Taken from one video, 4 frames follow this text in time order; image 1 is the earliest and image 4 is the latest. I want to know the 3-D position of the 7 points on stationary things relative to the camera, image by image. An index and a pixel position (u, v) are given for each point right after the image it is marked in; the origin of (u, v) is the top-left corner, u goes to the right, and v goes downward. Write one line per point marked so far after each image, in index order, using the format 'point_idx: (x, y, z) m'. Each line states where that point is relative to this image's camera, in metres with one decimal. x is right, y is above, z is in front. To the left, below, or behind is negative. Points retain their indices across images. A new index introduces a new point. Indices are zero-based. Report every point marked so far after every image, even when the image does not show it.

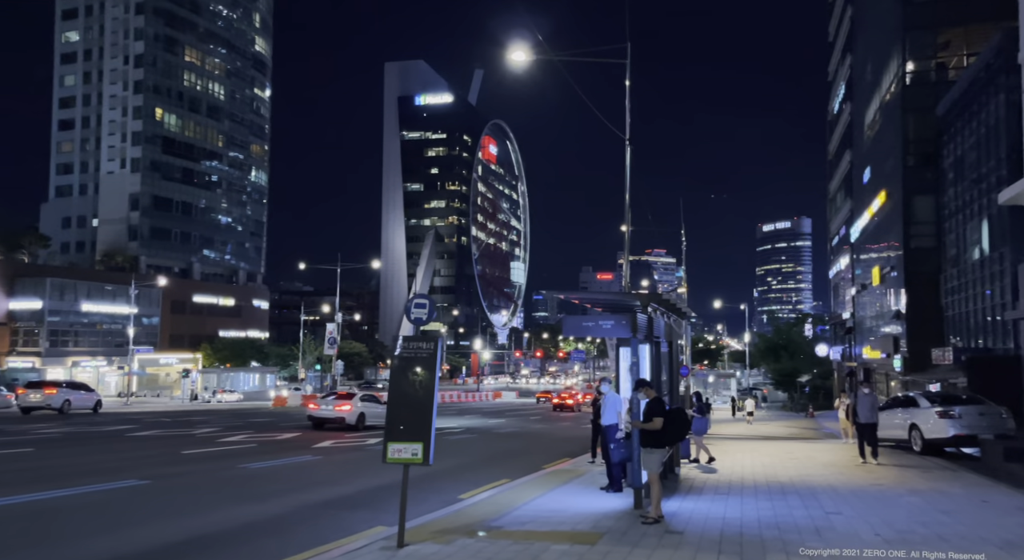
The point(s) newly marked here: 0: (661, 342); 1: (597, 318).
0: (+2.5, -1.0, +14.3) m
1: (+1.2, -0.5, +12.6) m
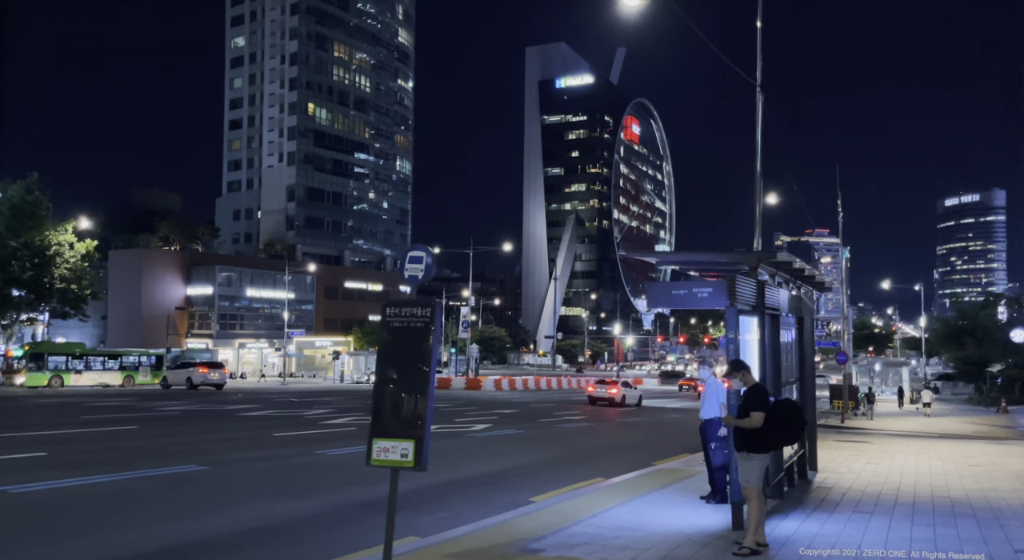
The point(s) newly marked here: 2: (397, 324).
0: (+3.7, -0.5, +11.6) m
1: (+2.1, 0.0, +10.1) m
2: (-0.9, -0.3, +6.3) m
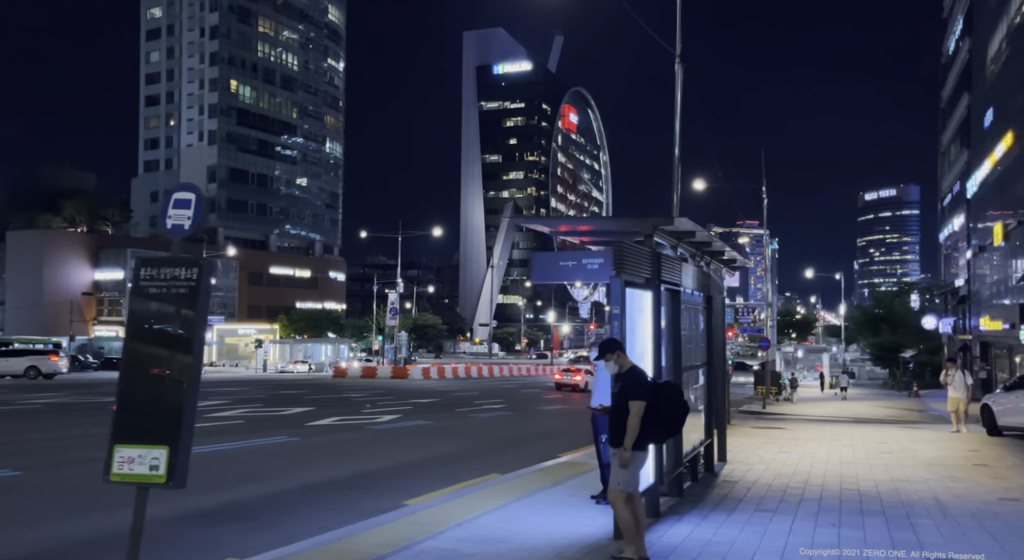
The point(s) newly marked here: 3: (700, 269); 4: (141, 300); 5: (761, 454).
0: (+2.1, -0.2, +10.4) m
1: (+0.6, +0.3, +8.8) m
2: (-2.0, -0.1, +4.8) m
3: (+2.7, +0.1, +11.7) m
4: (-2.1, -0.1, +4.8) m
5: (+4.6, -3.2, +15.6) m
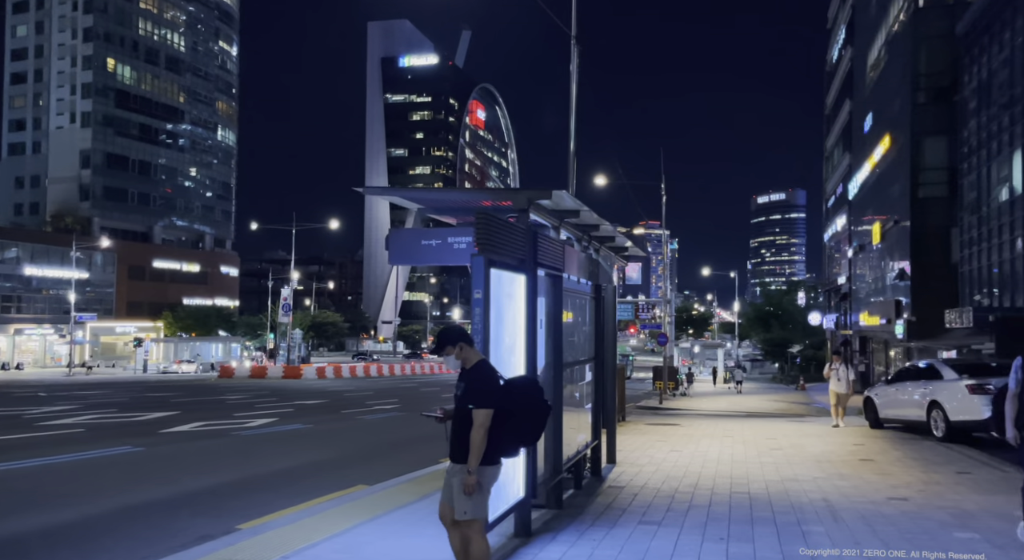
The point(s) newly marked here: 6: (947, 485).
0: (+0.6, 0.0, +9.3) m
1: (-0.7, +0.4, +7.5) m
2: (-2.9, +0.1, +3.3) m
3: (+1.0, +0.3, +10.7) m
4: (-3.0, 0.0, +3.3) m
5: (+2.4, -3.0, +14.8) m
6: (+6.8, -3.2, +13.3) m
